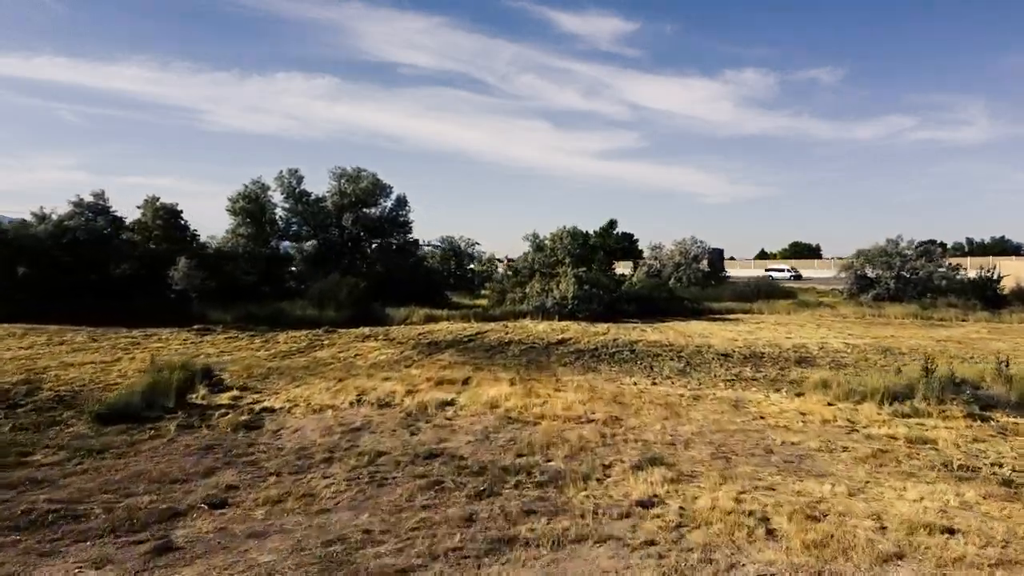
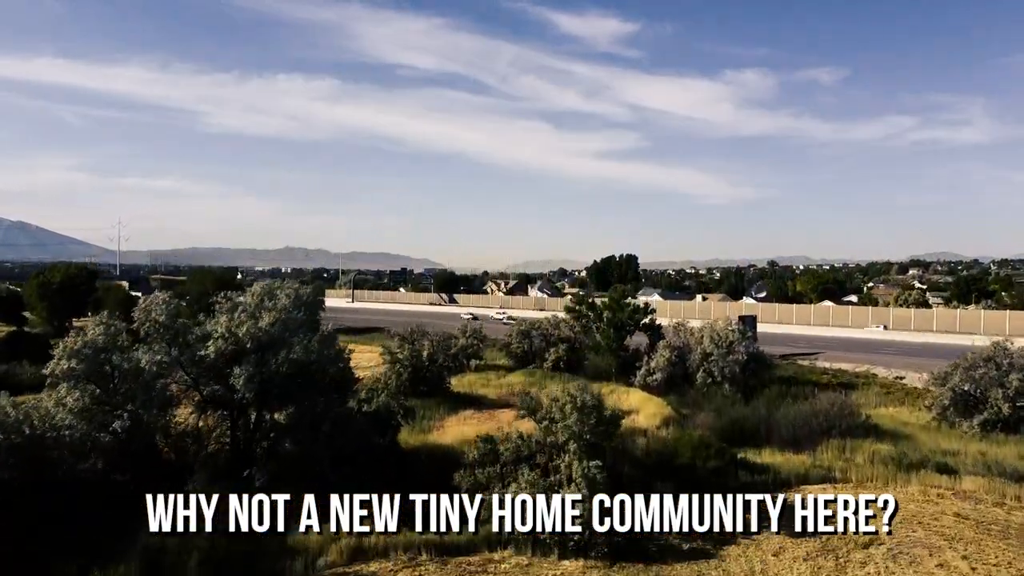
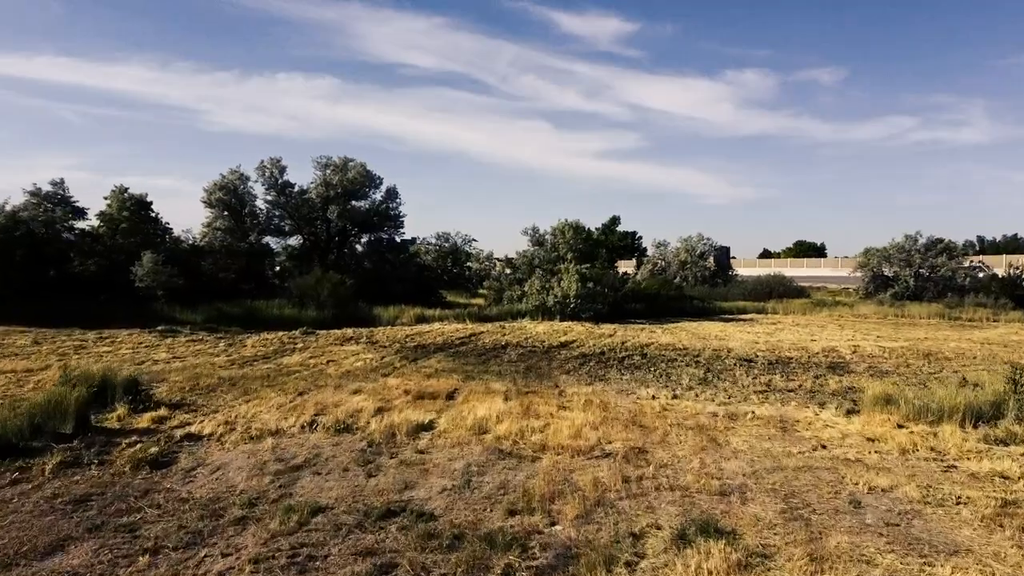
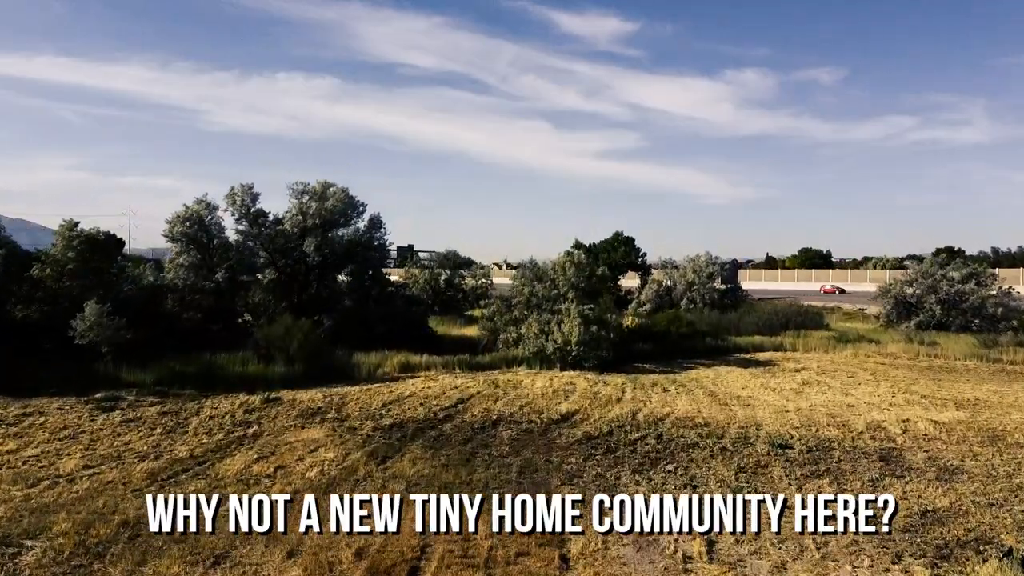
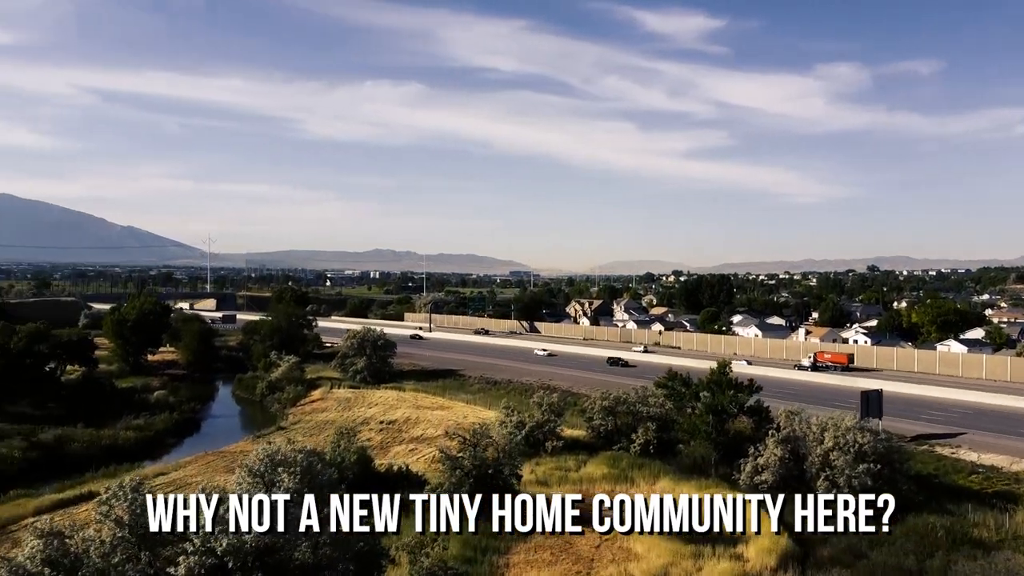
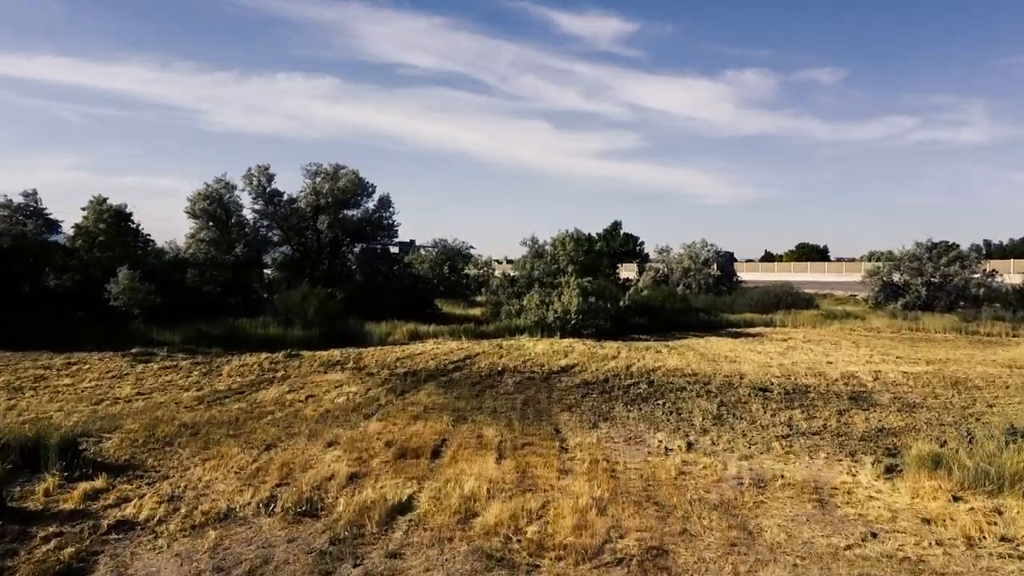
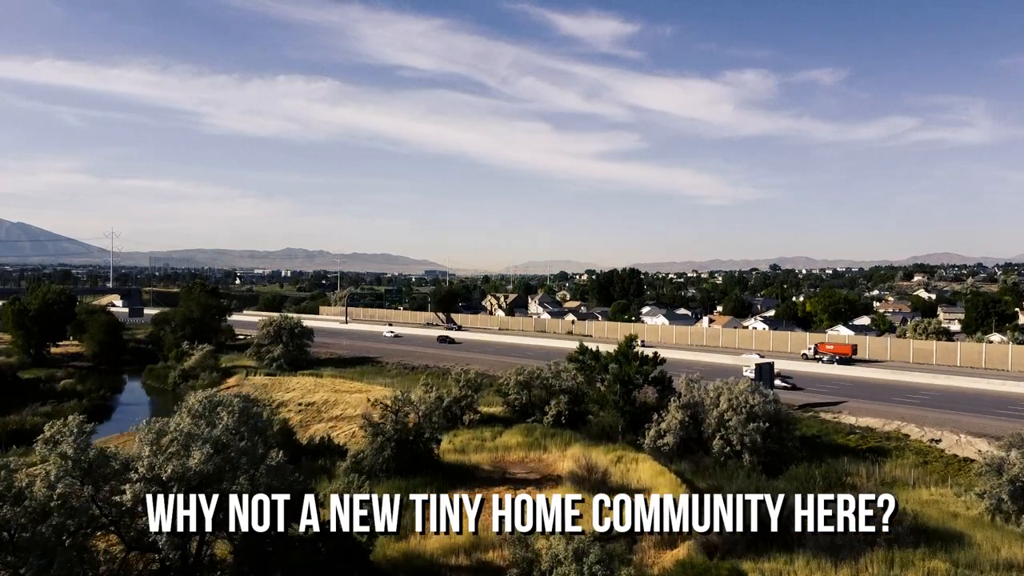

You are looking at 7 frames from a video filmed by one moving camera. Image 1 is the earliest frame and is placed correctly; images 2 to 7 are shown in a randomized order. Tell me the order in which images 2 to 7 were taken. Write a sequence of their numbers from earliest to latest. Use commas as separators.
3, 6, 4, 2, 7, 5
